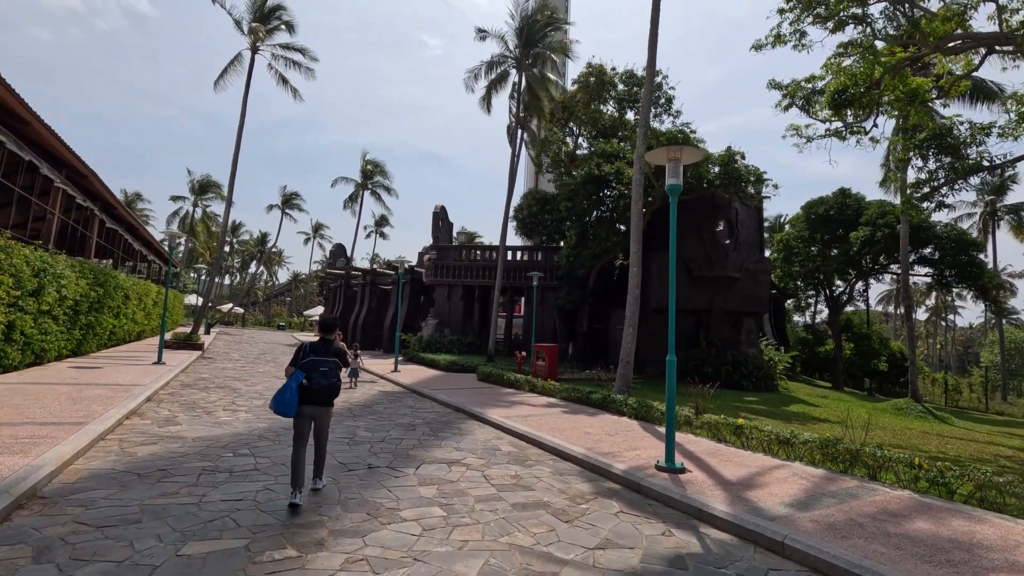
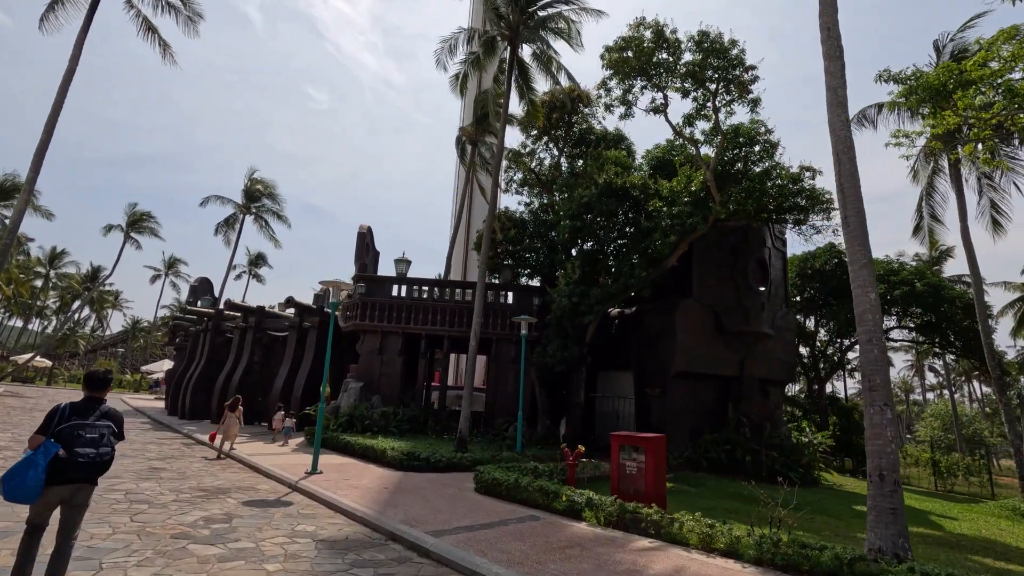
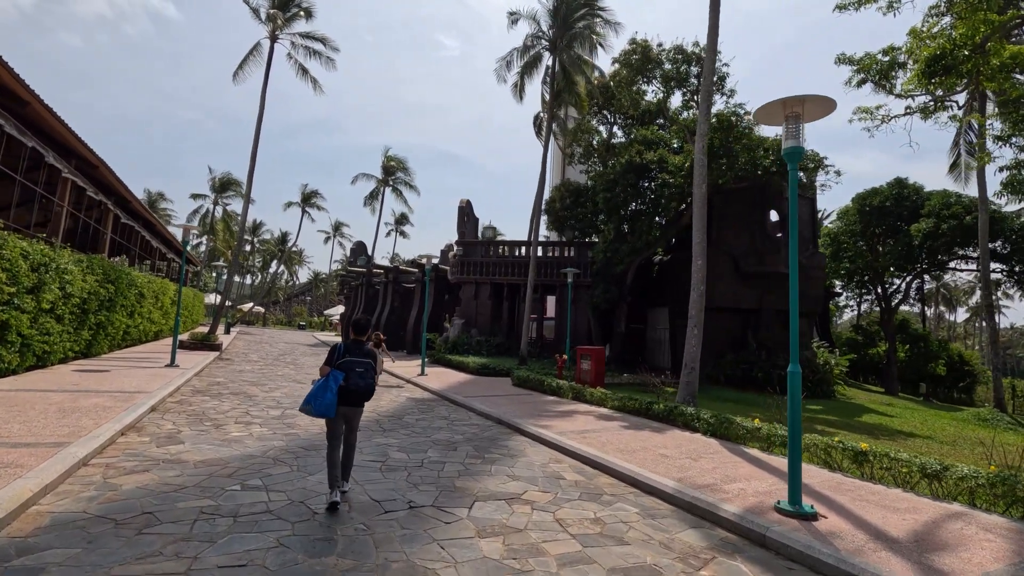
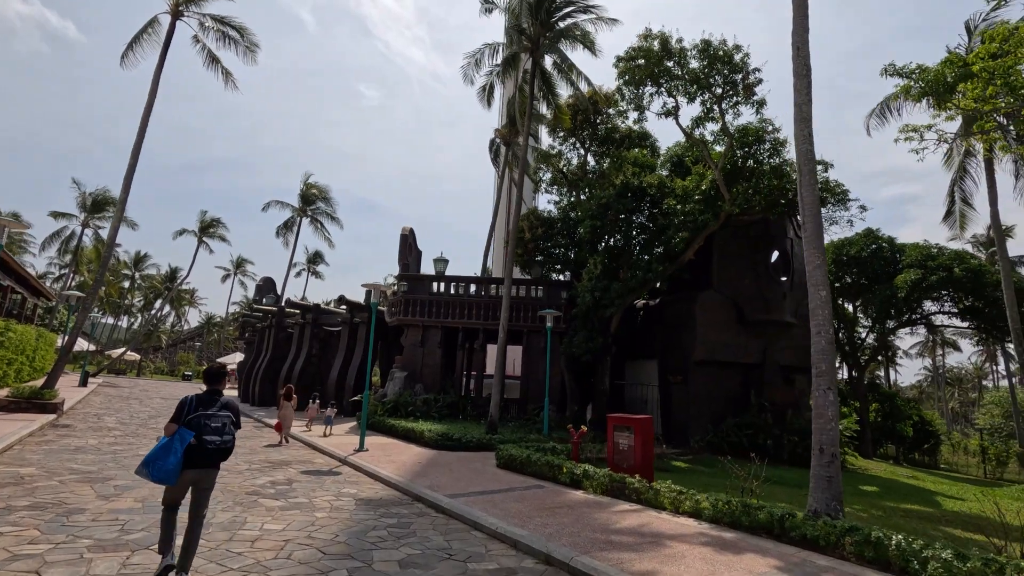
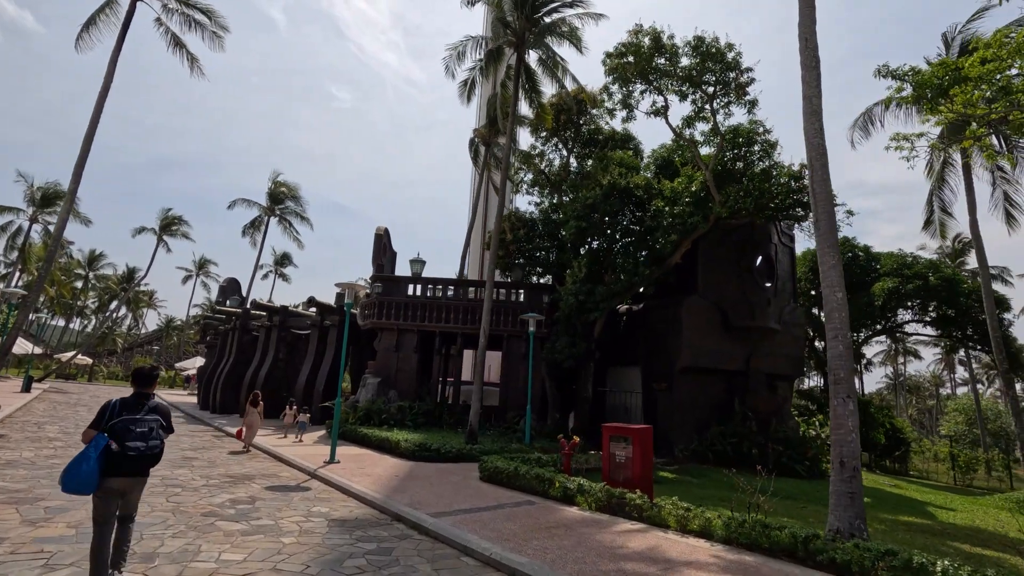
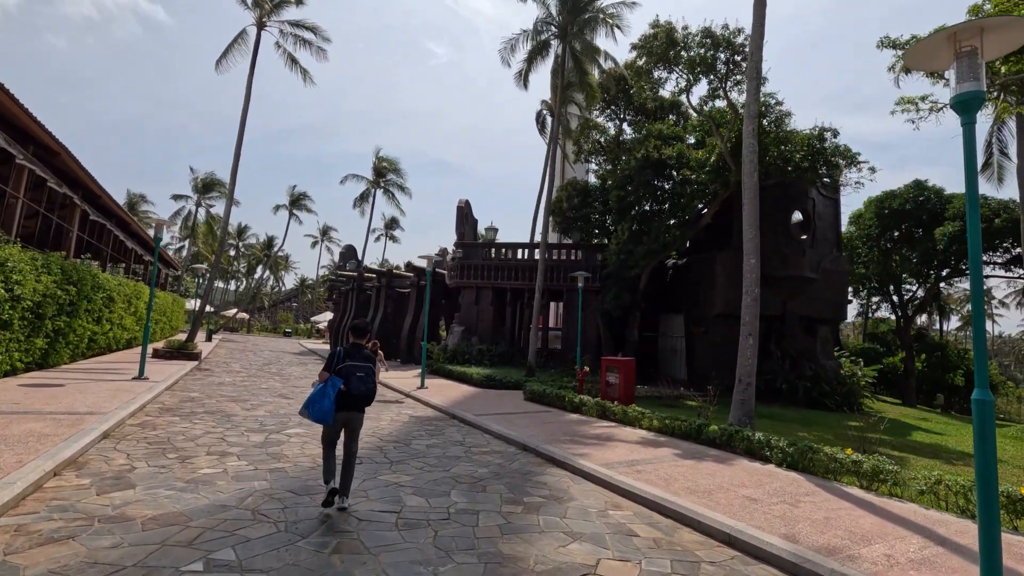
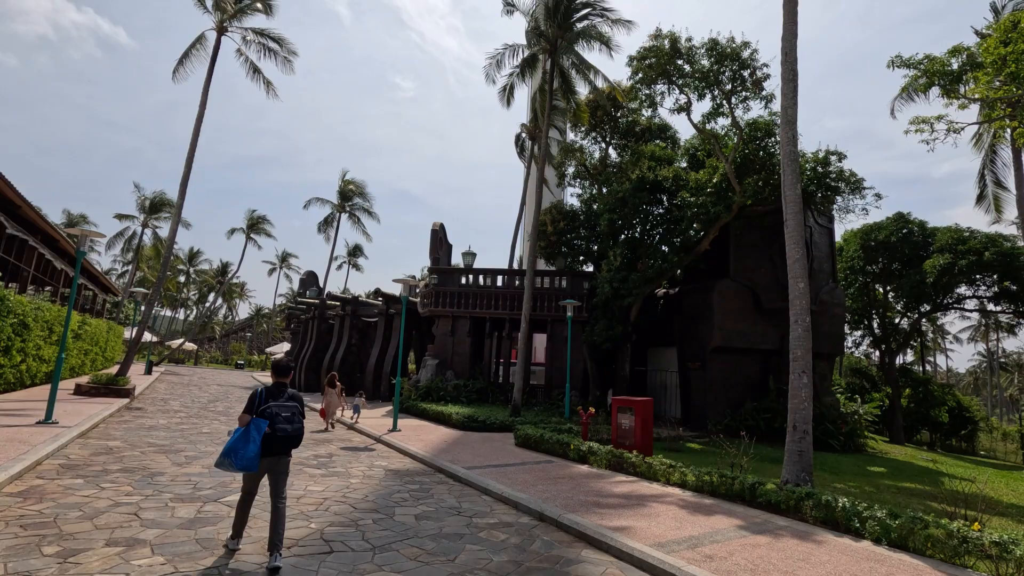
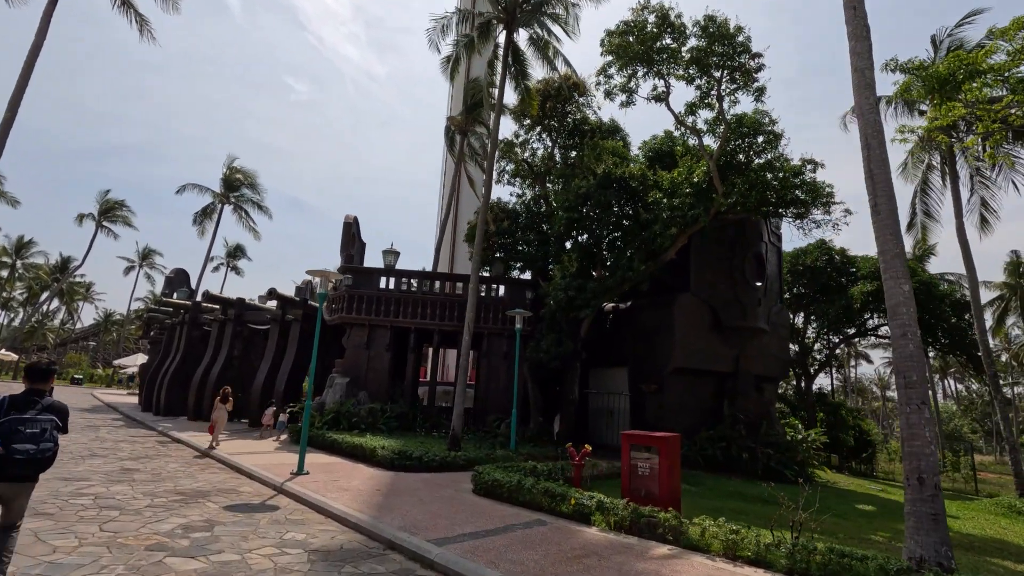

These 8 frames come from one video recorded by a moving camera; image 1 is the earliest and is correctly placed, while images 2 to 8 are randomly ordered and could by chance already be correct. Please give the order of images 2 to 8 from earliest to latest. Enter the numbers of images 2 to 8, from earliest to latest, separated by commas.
3, 6, 7, 4, 5, 2, 8
